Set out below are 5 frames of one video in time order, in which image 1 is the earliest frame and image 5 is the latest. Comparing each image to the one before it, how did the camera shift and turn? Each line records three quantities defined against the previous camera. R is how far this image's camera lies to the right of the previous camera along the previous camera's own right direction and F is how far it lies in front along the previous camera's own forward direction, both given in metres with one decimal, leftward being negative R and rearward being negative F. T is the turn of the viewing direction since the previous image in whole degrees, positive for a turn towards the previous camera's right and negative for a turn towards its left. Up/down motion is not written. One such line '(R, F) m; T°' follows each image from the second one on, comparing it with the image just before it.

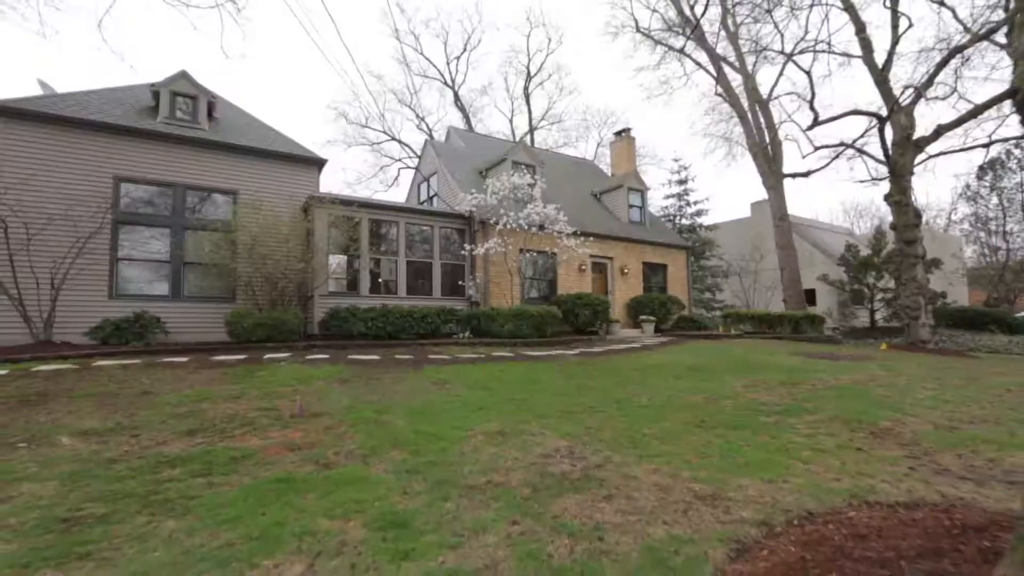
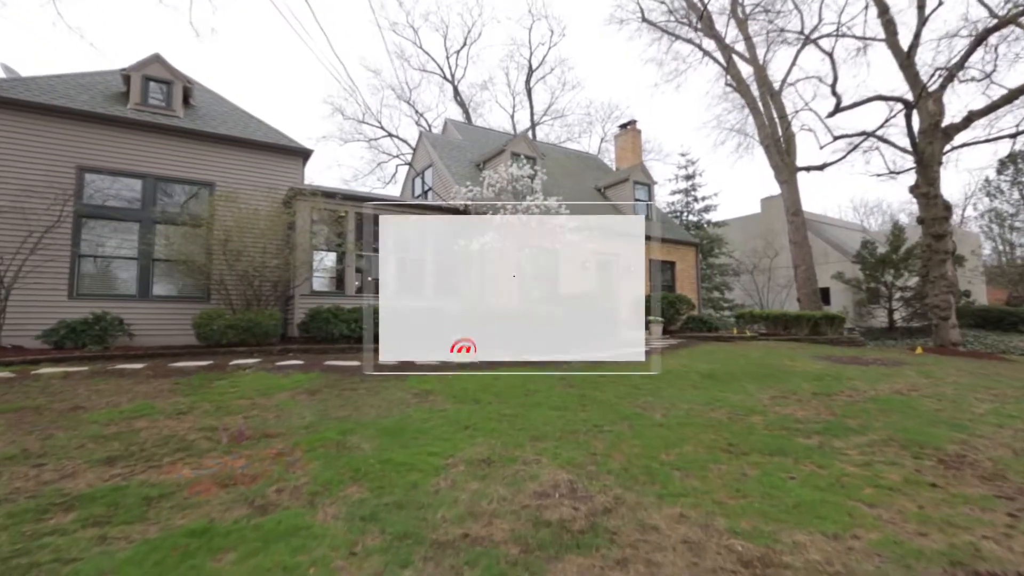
(+0.1, +0.8) m; 0°
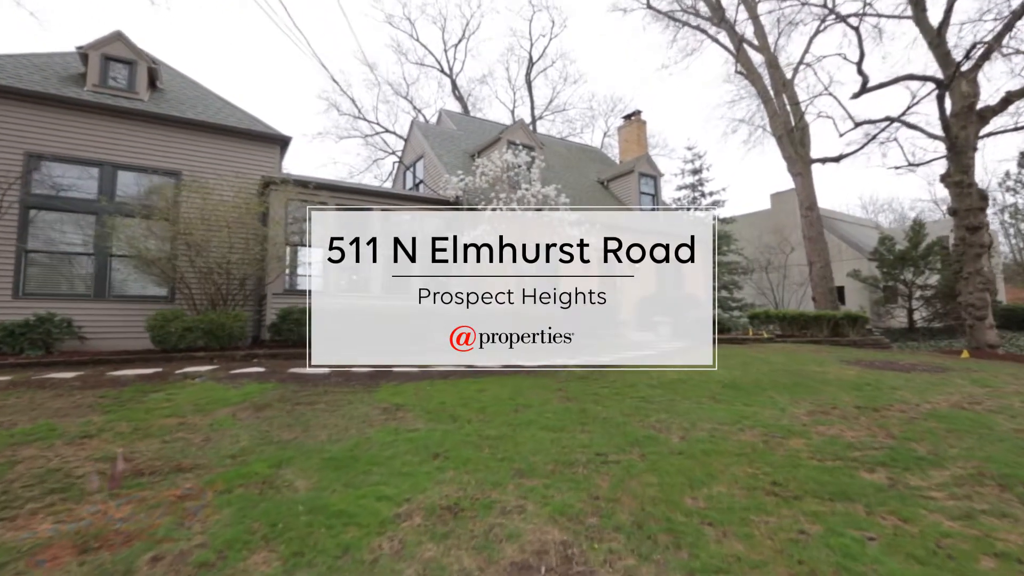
(+0.2, +1.0) m; 0°
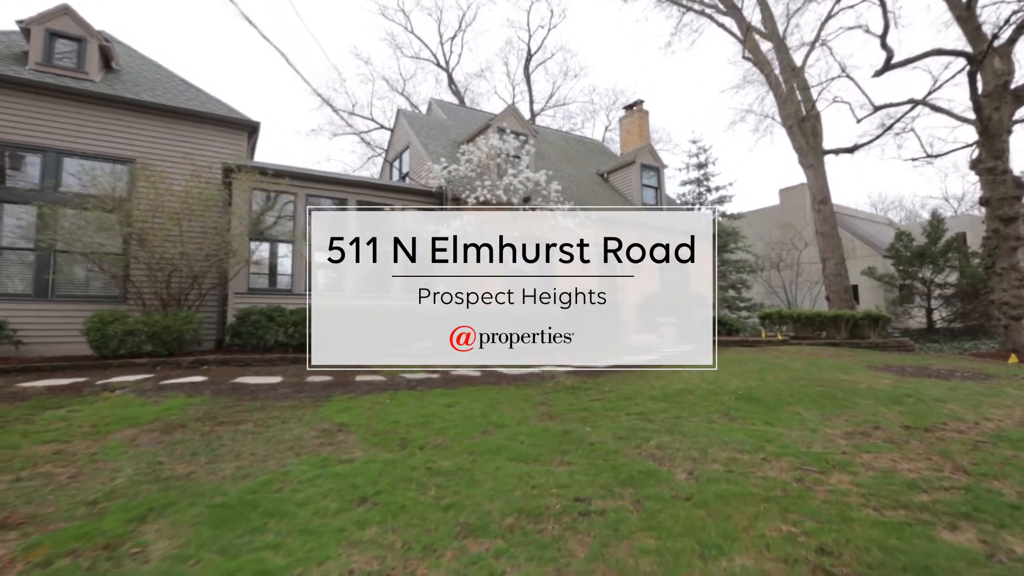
(+0.3, +0.9) m; -1°
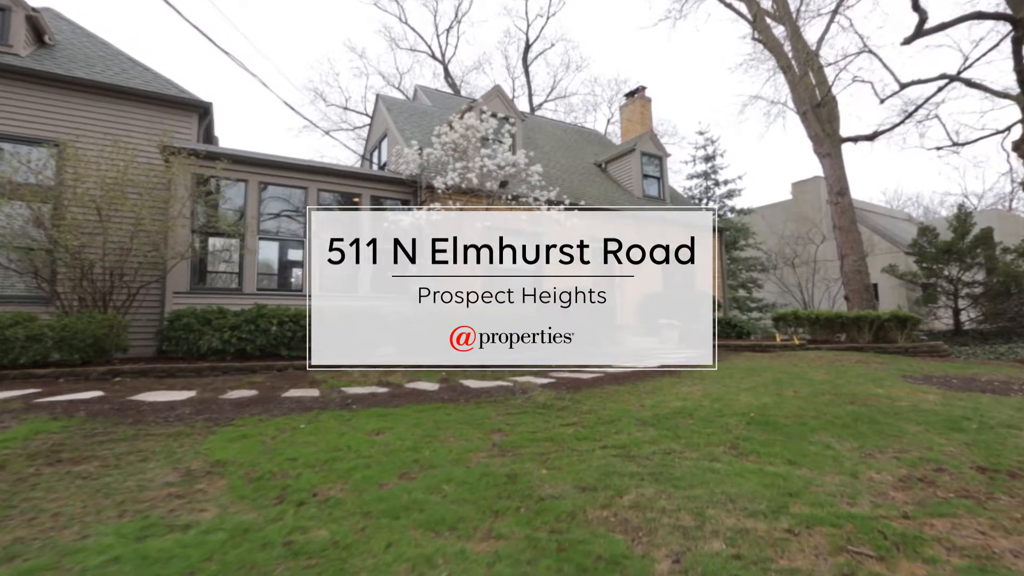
(+0.5, +1.1) m; -1°
